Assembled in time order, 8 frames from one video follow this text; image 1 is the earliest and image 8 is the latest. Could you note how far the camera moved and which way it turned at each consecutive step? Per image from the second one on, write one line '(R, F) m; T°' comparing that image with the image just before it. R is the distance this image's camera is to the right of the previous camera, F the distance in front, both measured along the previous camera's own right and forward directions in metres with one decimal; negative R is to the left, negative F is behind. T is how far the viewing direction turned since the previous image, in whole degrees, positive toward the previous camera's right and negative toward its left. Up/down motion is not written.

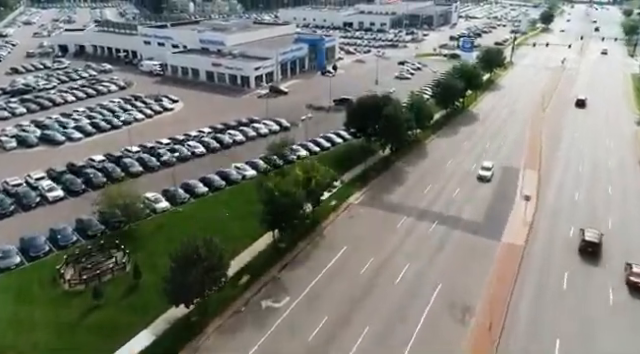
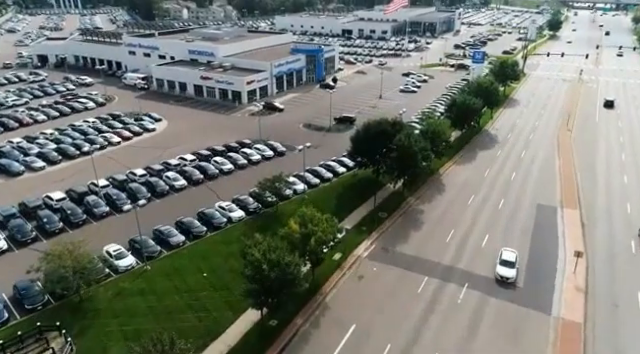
(-0.1, +7.0) m; 0°
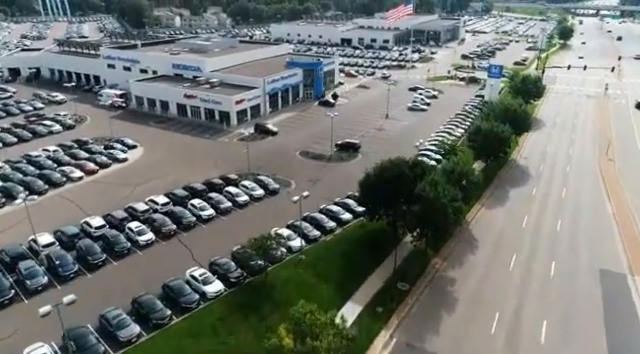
(-0.2, +8.4) m; 0°
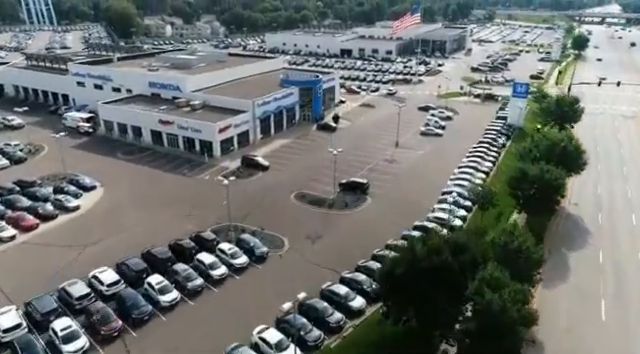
(-0.2, +9.8) m; 0°
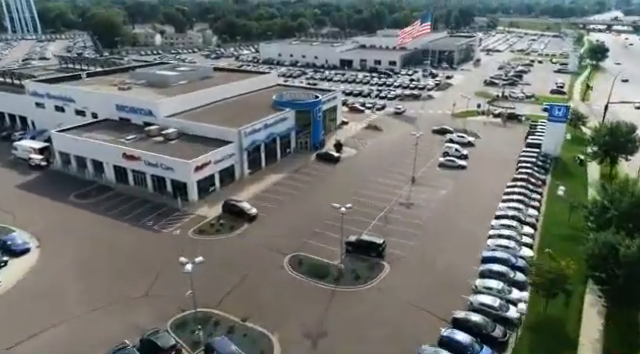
(-0.3, +10.1) m; 0°
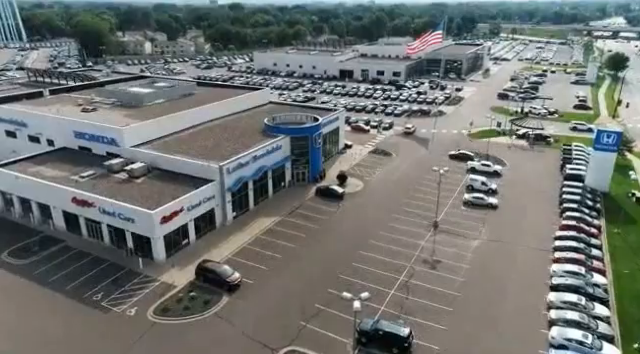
(-0.3, +9.1) m; 0°
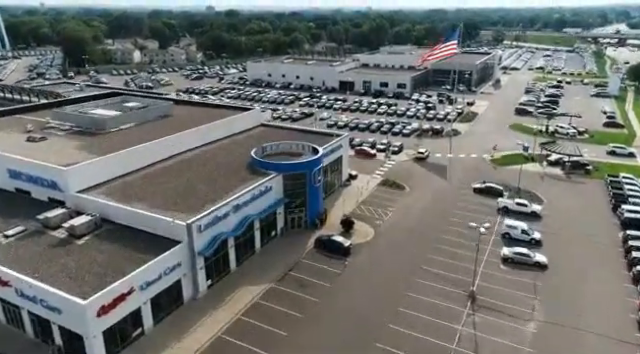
(-0.2, +9.3) m; 0°
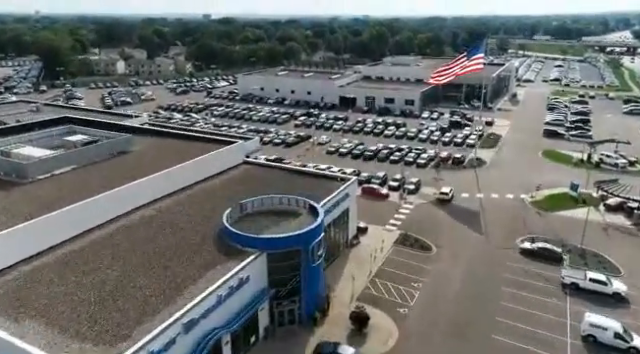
(-0.2, +11.7) m; 0°
